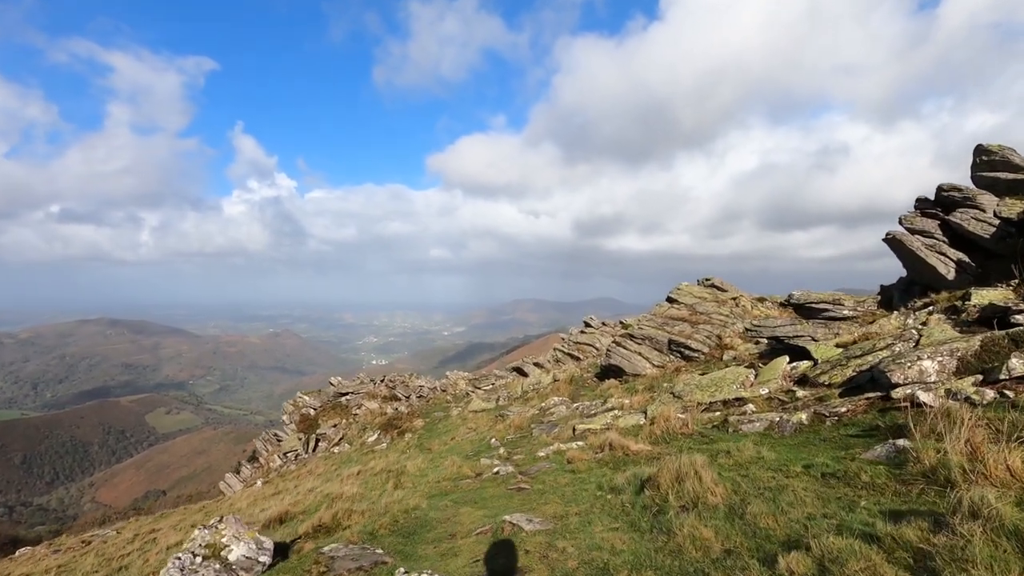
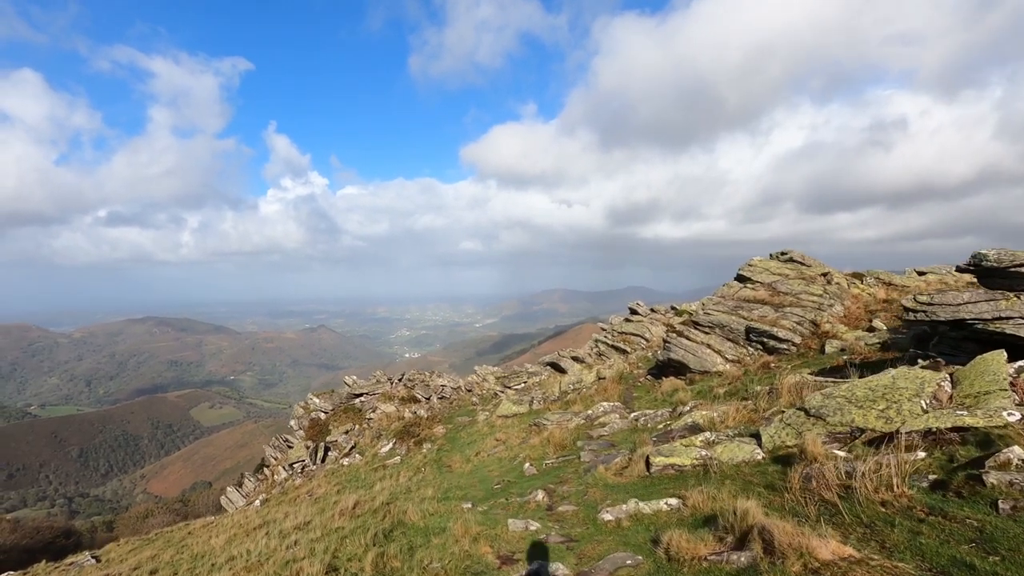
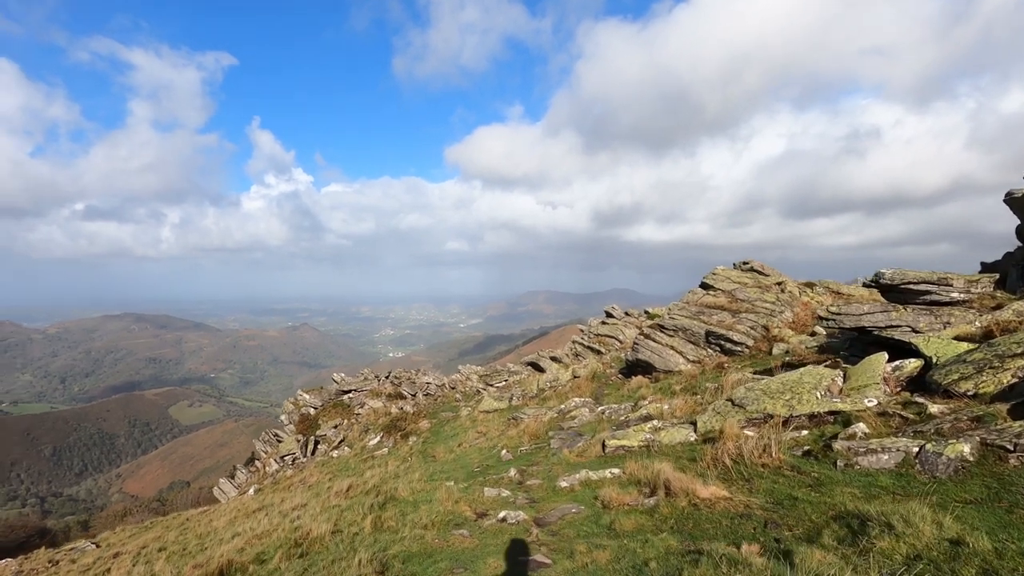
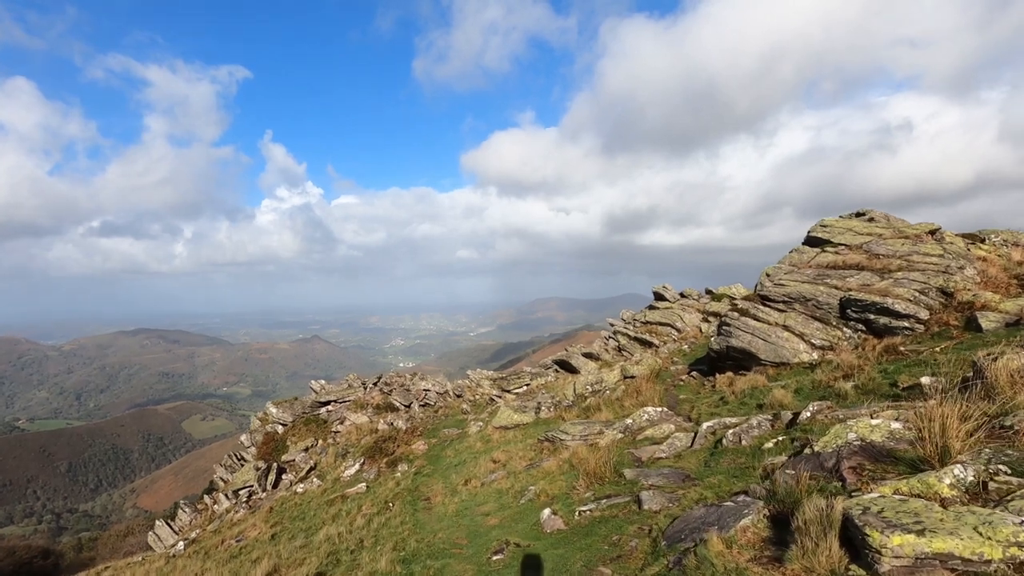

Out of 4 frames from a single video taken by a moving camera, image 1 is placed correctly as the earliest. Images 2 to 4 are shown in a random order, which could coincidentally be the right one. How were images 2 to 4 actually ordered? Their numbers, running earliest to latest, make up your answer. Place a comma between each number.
3, 2, 4
